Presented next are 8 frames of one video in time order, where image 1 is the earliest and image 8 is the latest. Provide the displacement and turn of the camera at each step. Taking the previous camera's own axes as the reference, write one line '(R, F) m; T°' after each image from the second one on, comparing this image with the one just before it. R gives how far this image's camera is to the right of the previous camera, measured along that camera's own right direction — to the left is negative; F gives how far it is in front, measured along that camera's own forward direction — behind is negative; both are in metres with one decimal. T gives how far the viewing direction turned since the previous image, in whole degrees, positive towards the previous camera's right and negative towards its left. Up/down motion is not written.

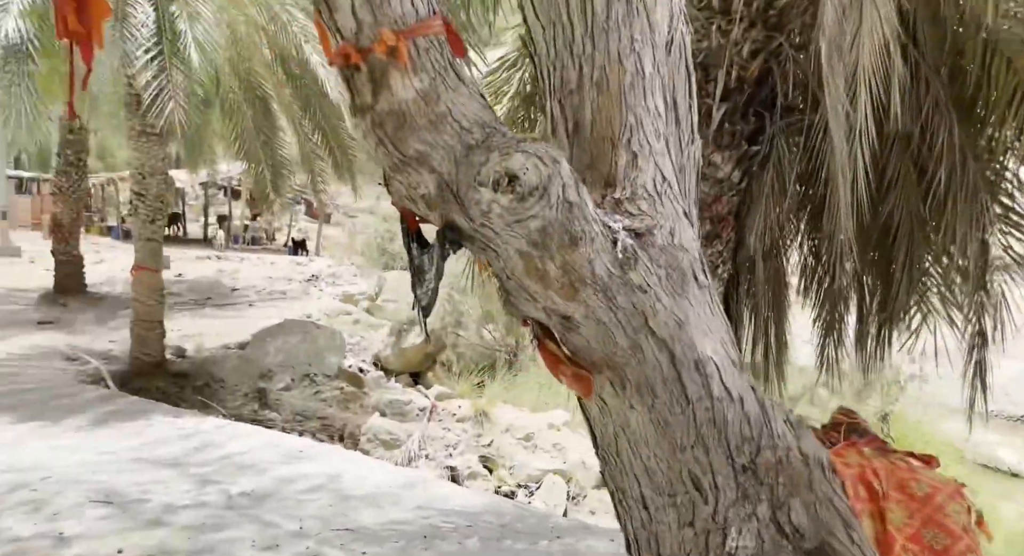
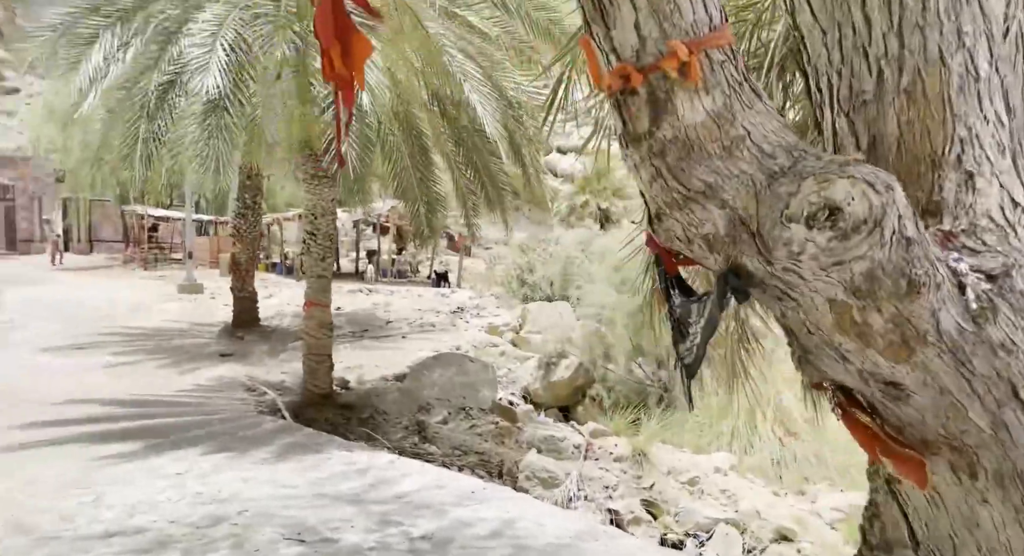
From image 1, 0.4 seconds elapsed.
(-0.3, +0.2) m; -11°
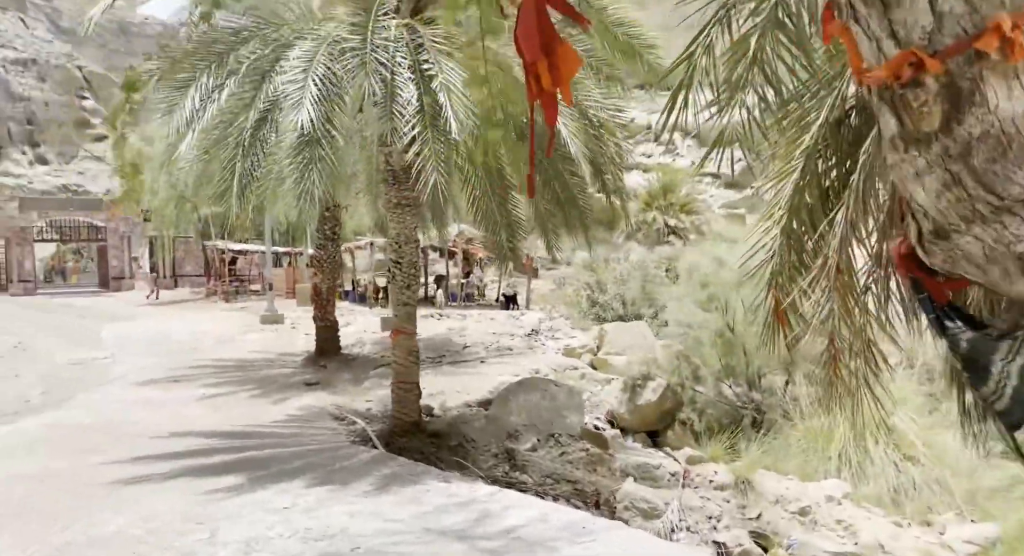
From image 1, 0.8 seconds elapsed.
(-0.2, +0.1) m; -5°
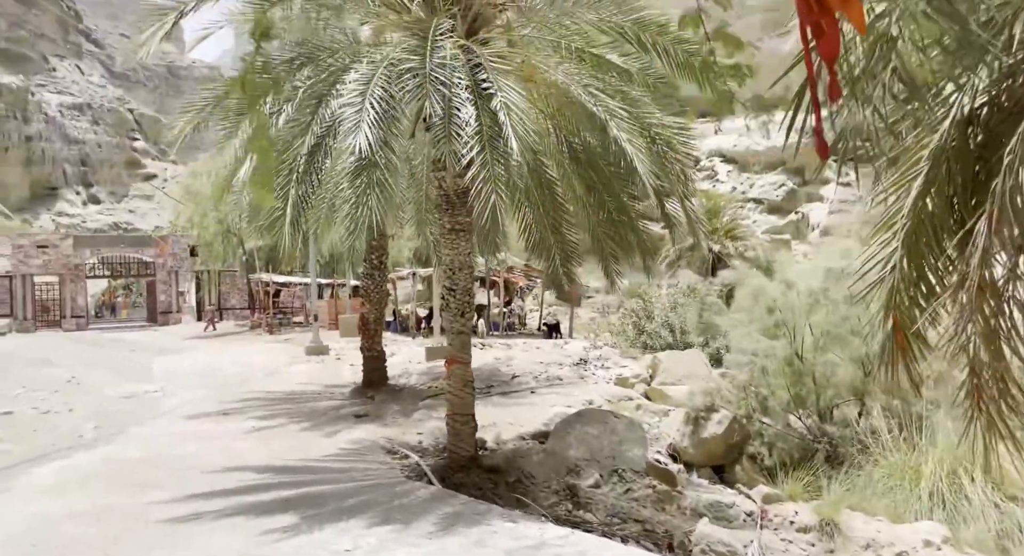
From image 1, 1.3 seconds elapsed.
(-0.2, +0.2) m; -3°
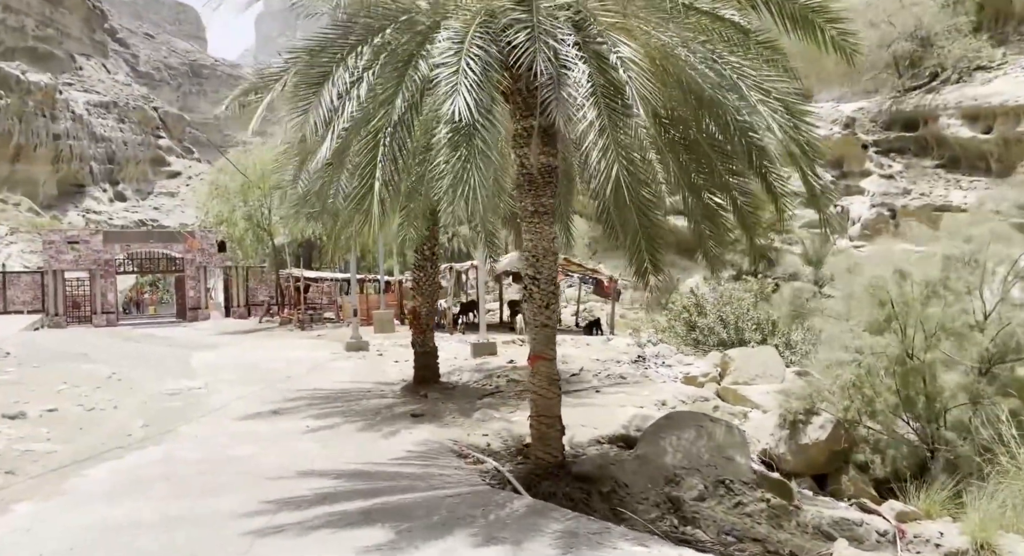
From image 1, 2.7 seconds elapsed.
(-0.6, +0.5) m; -2°
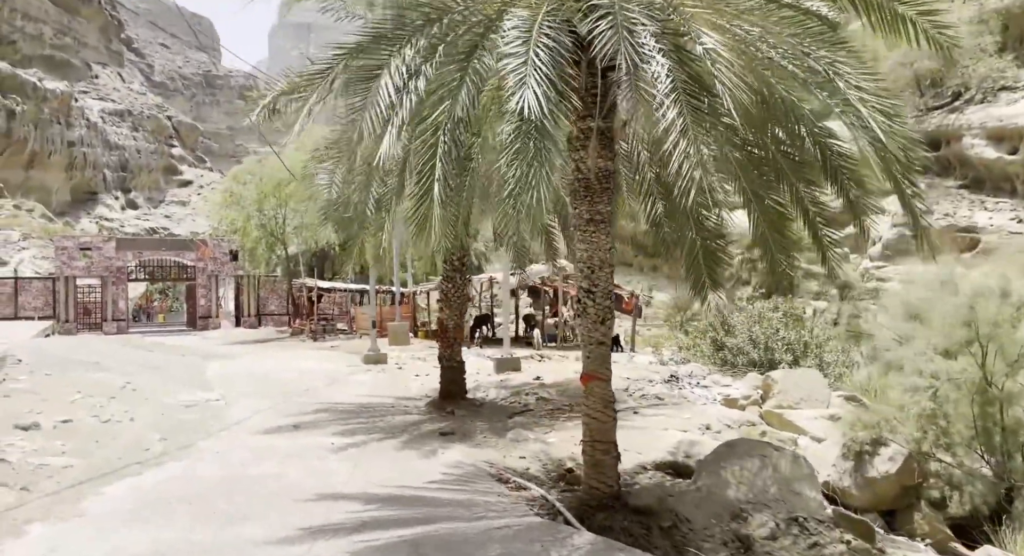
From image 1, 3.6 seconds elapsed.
(-0.4, +0.4) m; -1°
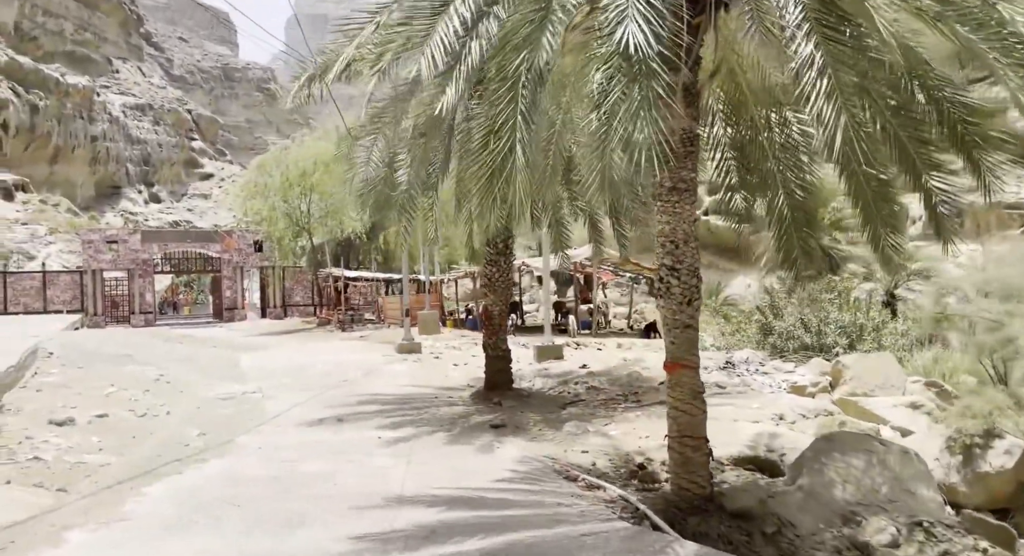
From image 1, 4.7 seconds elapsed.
(-0.4, +0.5) m; -2°
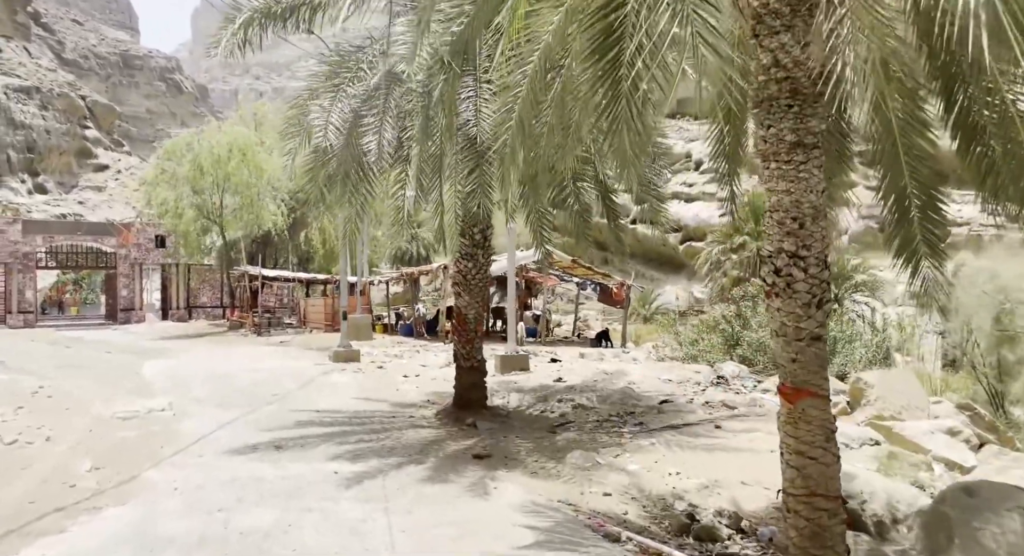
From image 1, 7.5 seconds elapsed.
(-0.7, +1.5) m; +7°
